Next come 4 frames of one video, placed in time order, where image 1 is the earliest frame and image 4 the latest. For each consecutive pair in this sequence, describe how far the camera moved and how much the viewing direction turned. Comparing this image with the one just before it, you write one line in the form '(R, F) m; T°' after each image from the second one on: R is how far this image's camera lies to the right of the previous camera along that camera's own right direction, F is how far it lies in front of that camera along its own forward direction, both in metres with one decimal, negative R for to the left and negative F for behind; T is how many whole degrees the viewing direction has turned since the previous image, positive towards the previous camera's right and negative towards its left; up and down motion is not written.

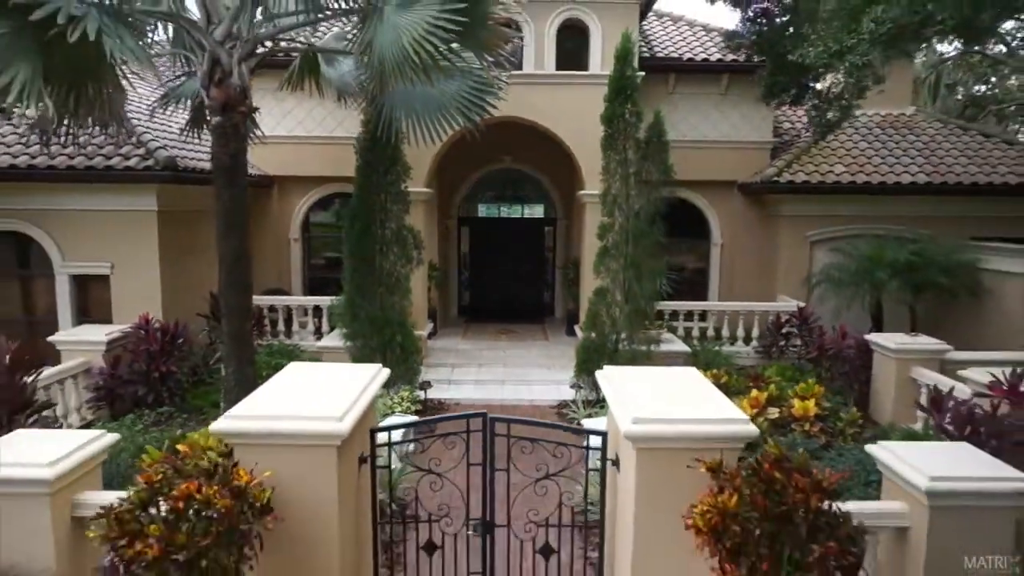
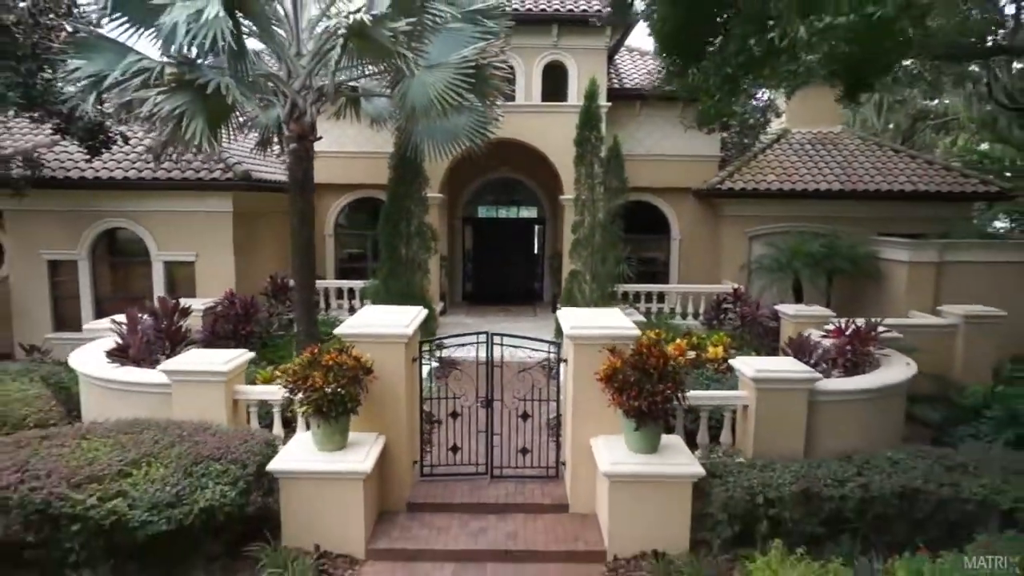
(+0.1, -2.7) m; 0°
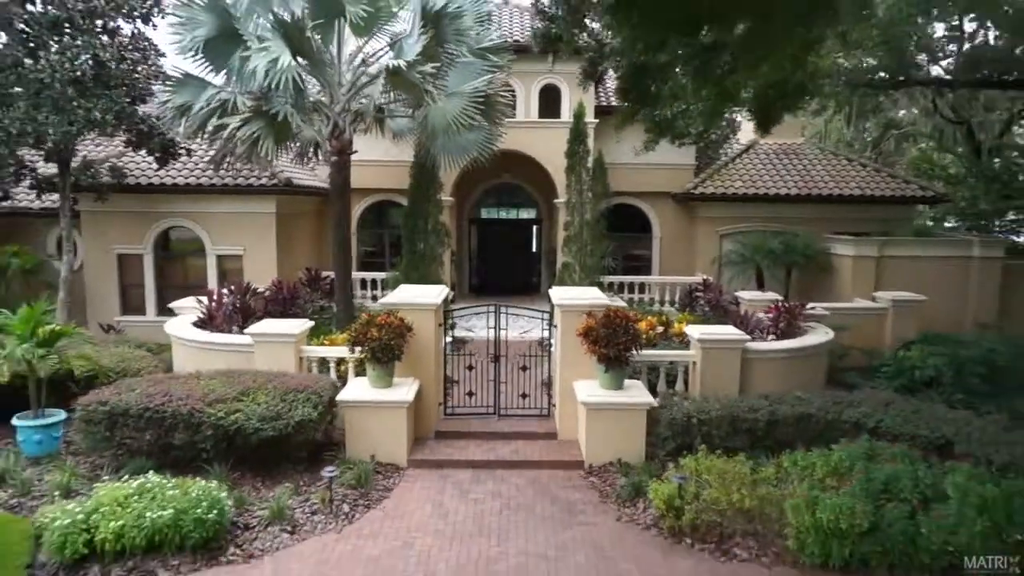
(0.0, -2.1) m; 0°
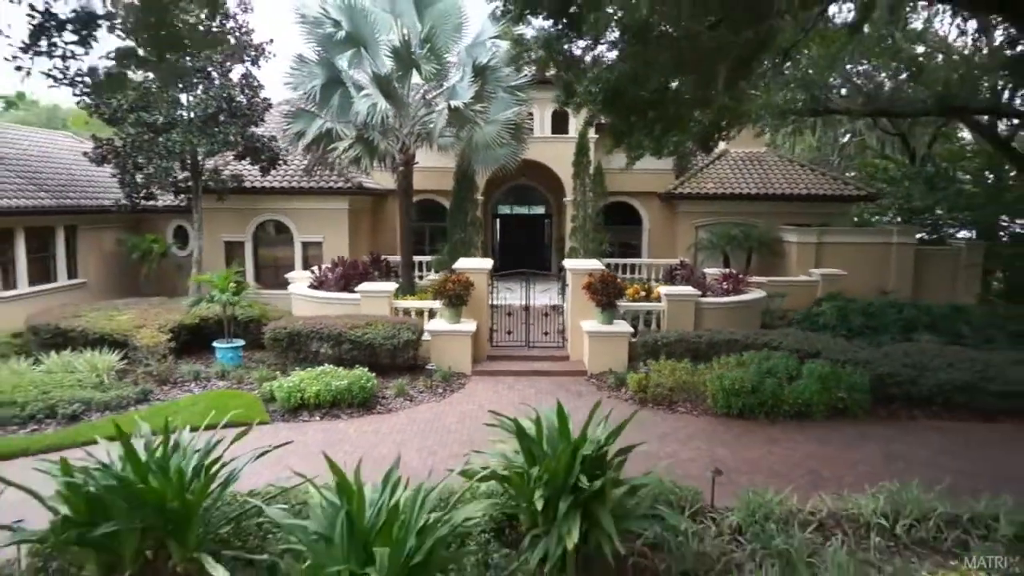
(-0.4, -4.1) m; 0°
